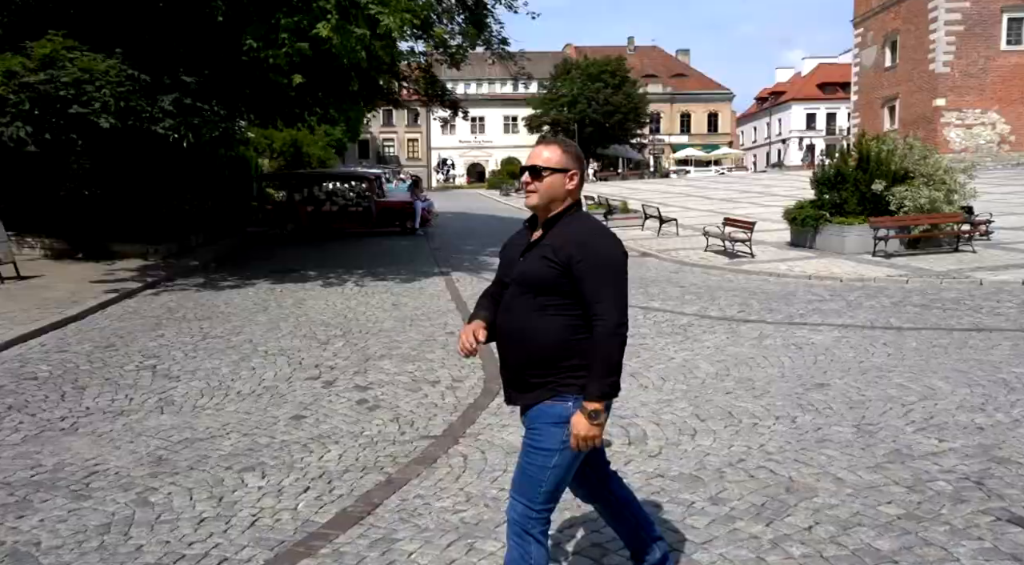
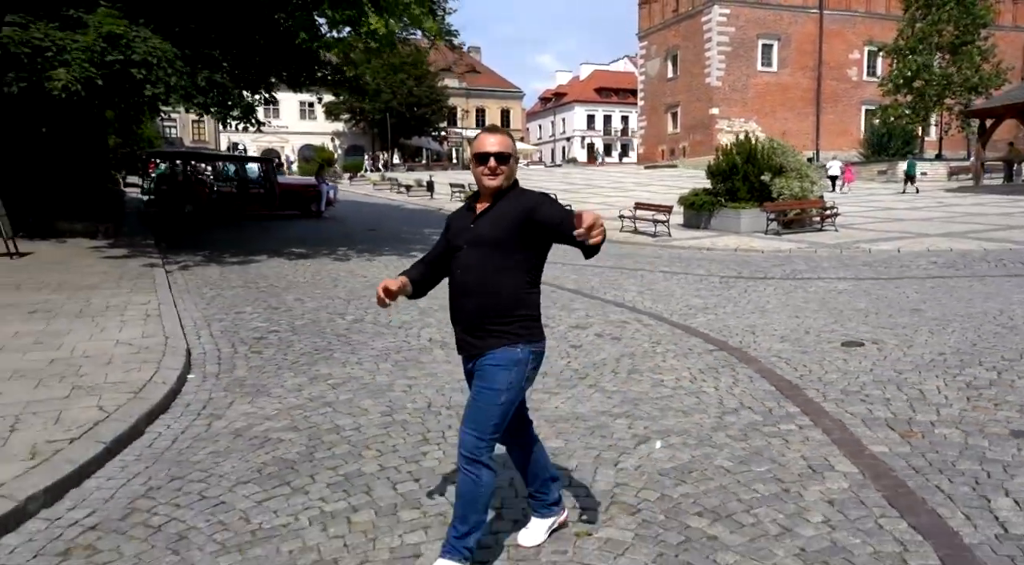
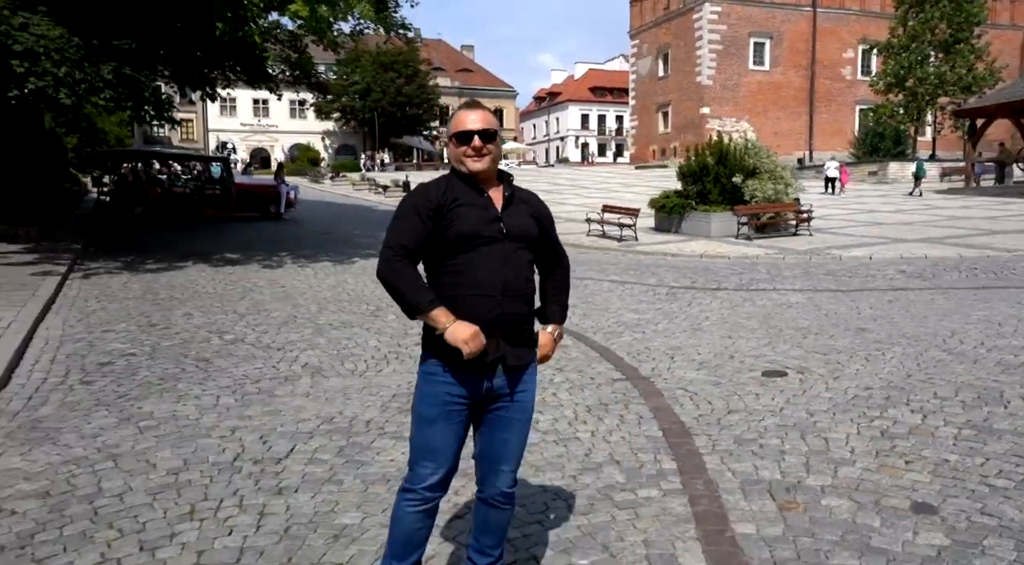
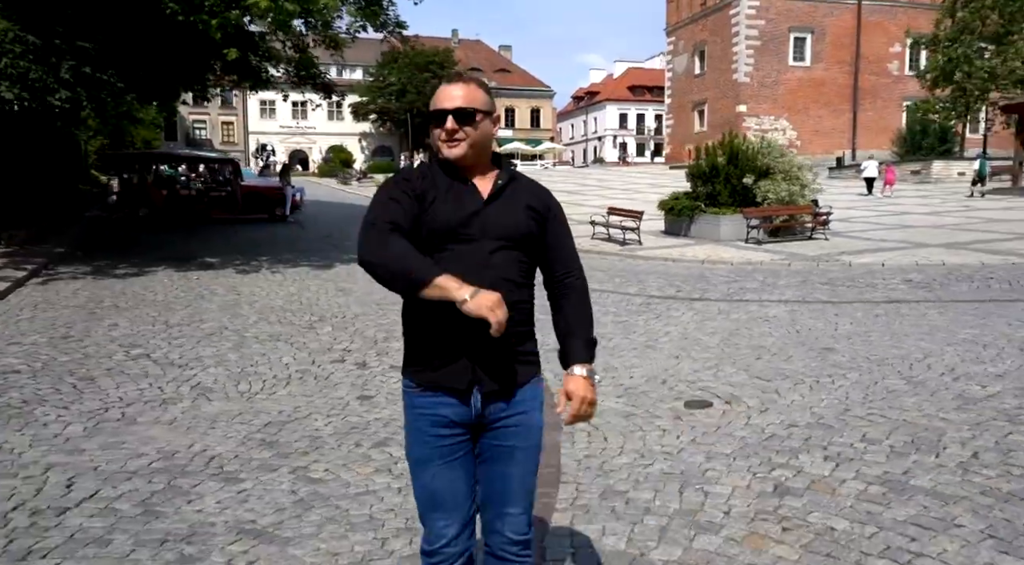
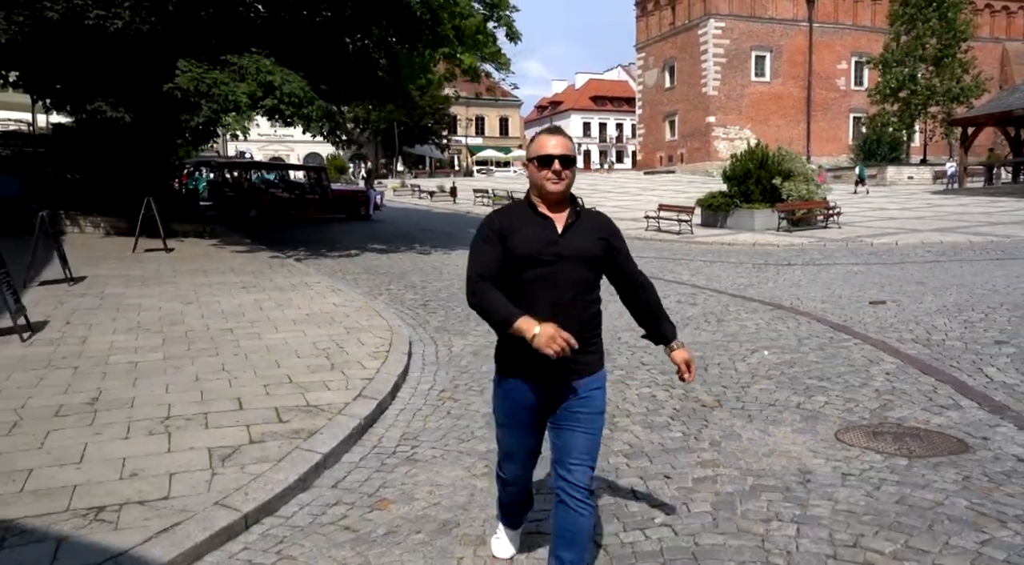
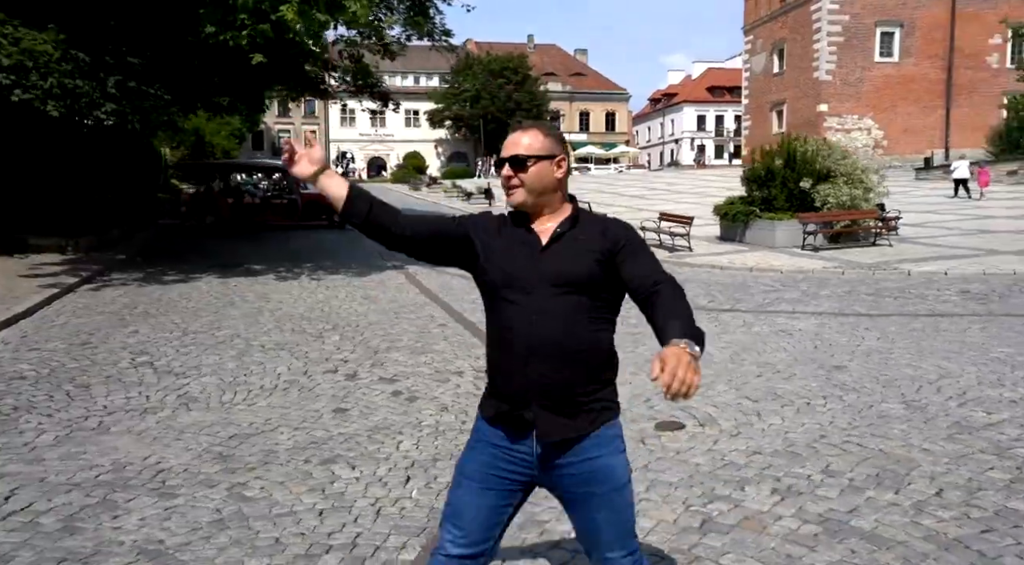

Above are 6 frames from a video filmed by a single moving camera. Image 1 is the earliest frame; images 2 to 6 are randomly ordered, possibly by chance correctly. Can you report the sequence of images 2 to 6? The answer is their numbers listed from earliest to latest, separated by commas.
6, 4, 3, 2, 5
